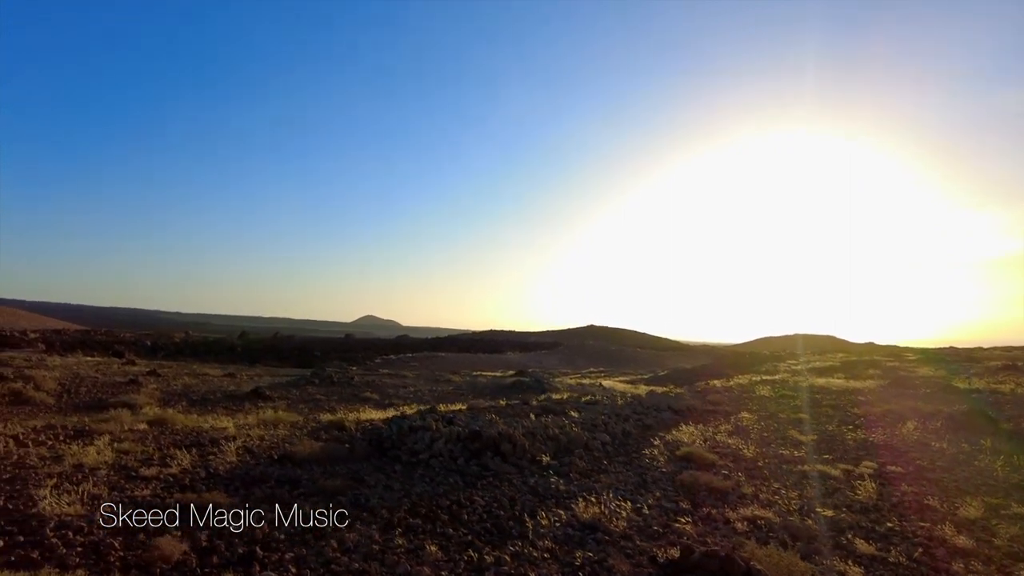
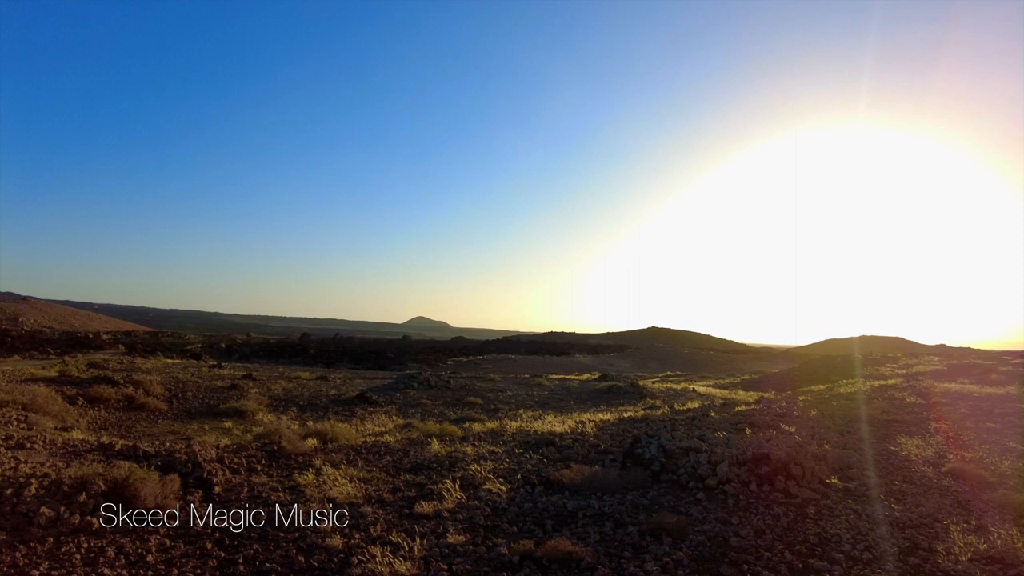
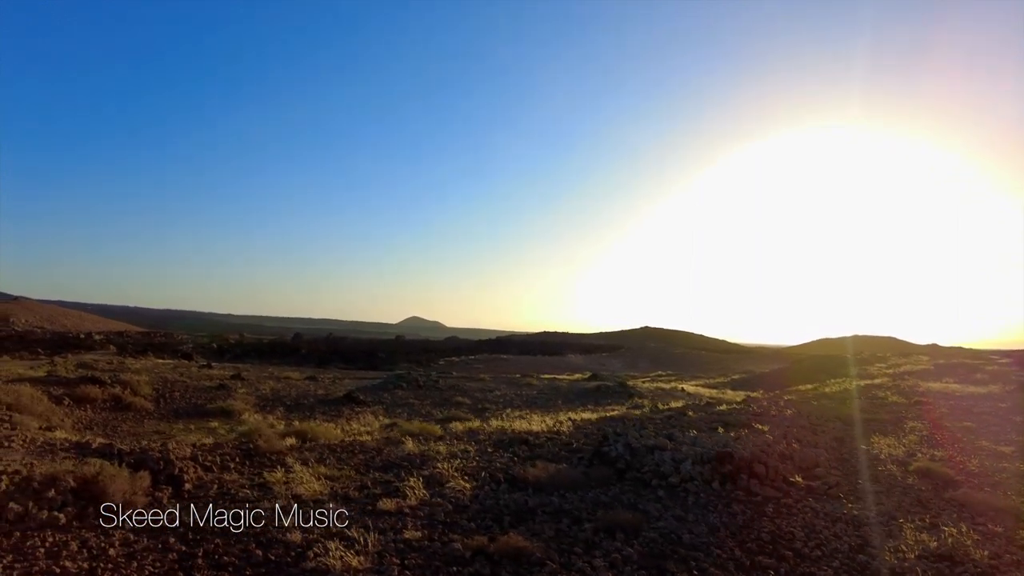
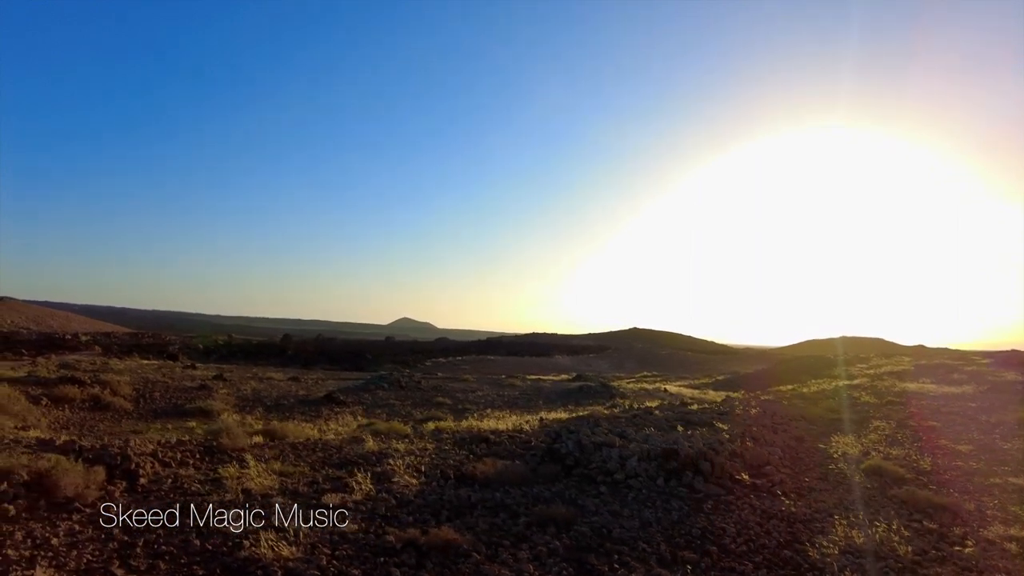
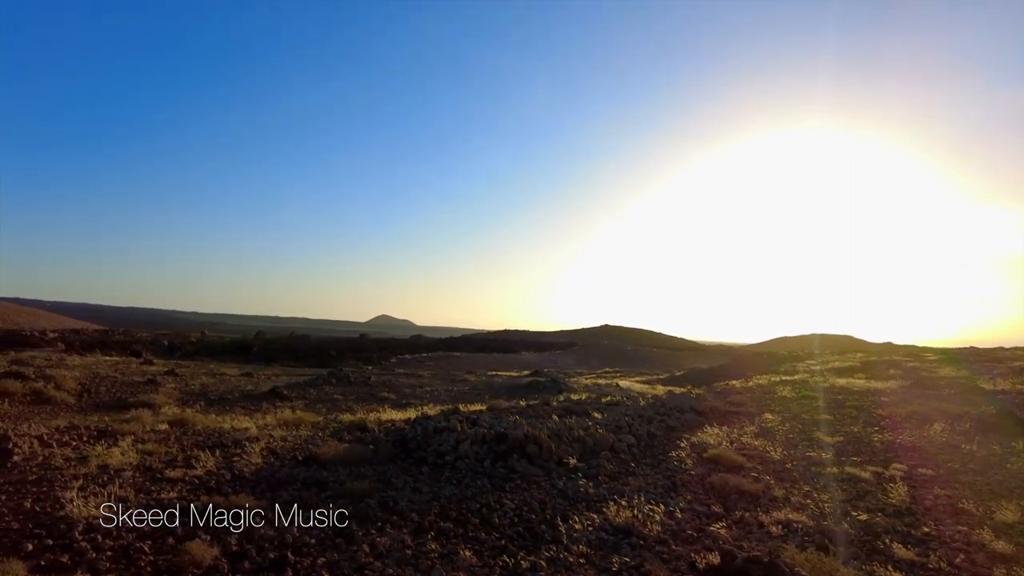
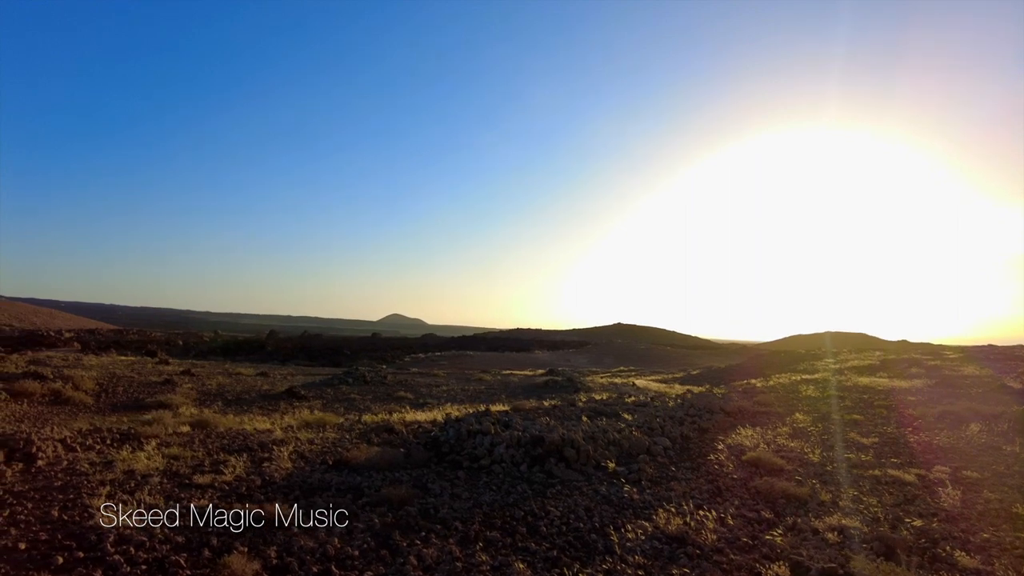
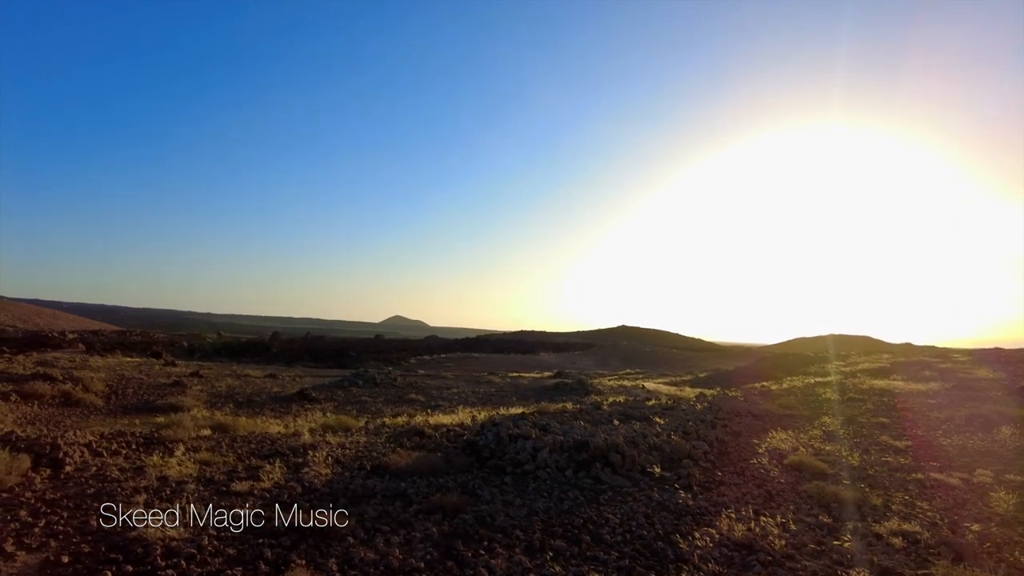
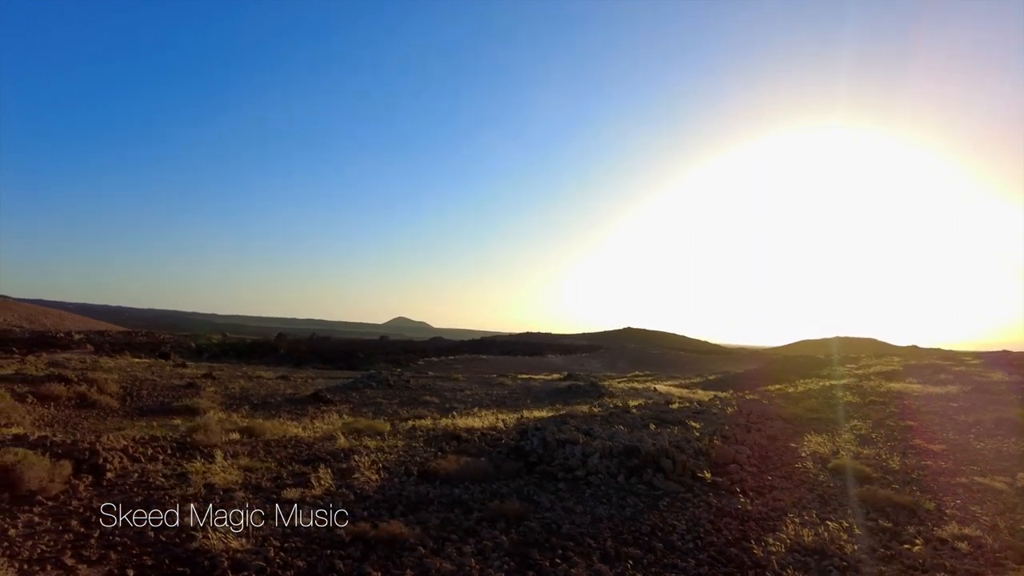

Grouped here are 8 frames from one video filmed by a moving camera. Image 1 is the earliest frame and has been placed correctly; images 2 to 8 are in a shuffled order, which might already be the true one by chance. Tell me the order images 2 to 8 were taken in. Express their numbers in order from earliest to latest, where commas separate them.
5, 6, 7, 8, 4, 3, 2
